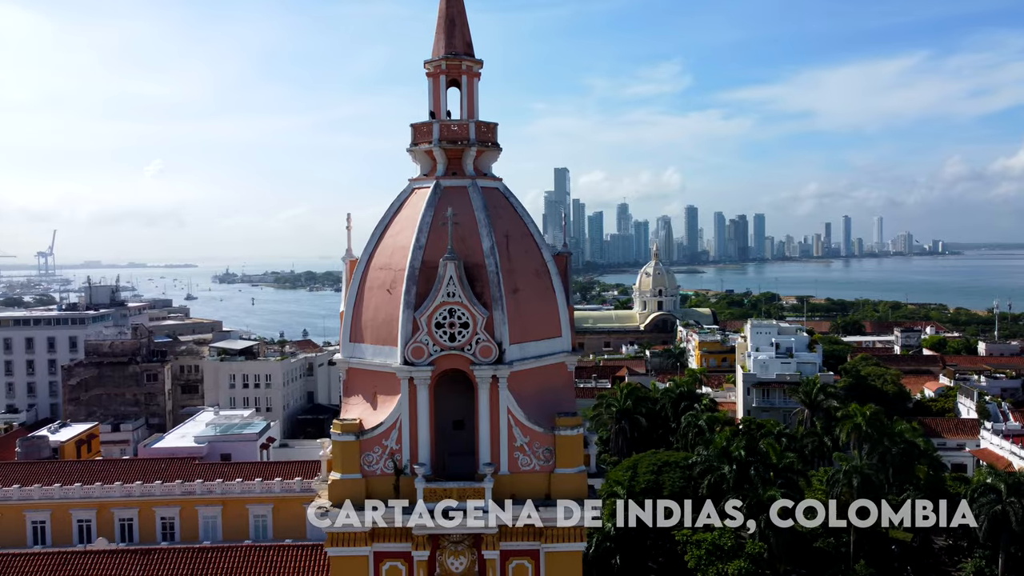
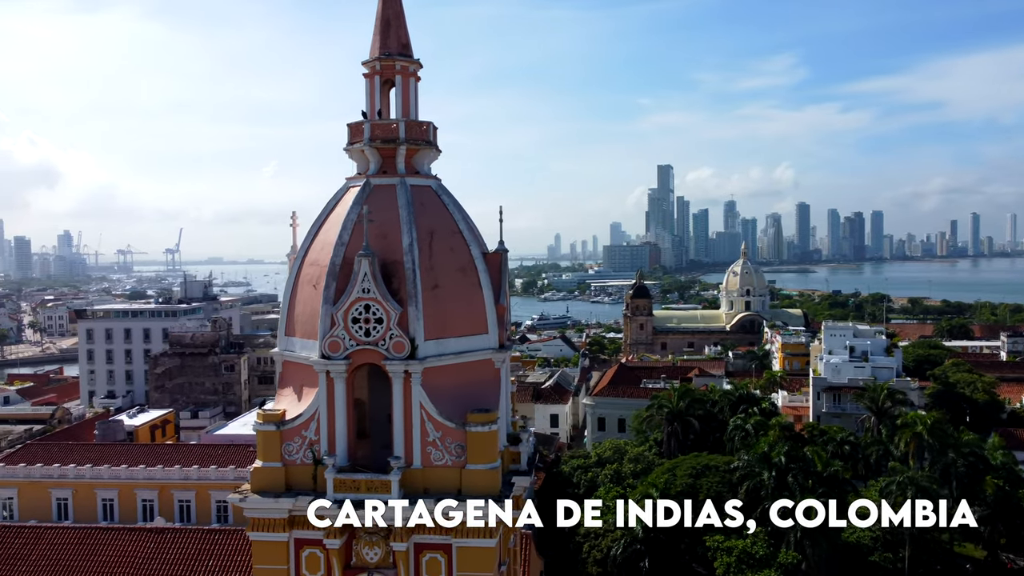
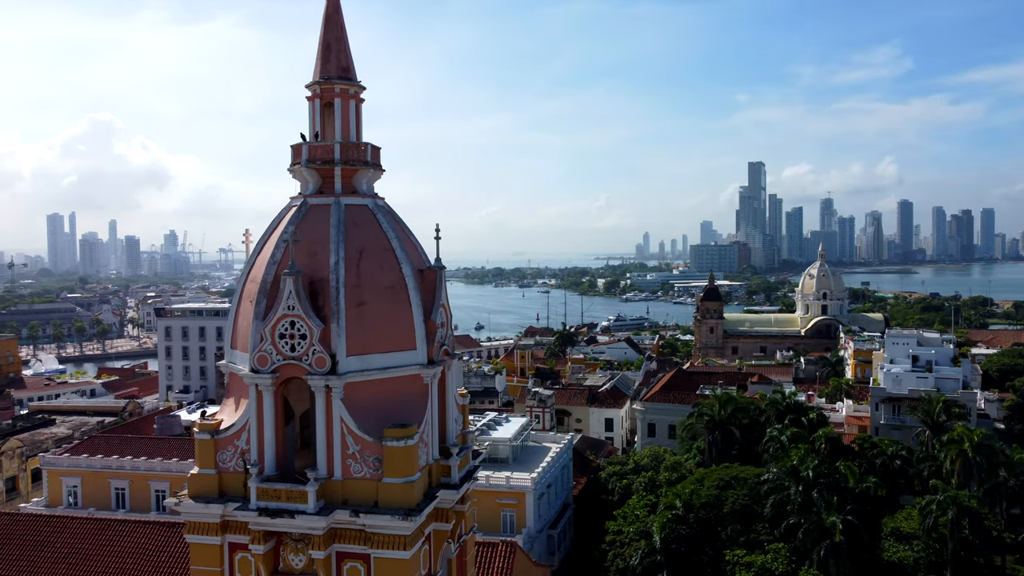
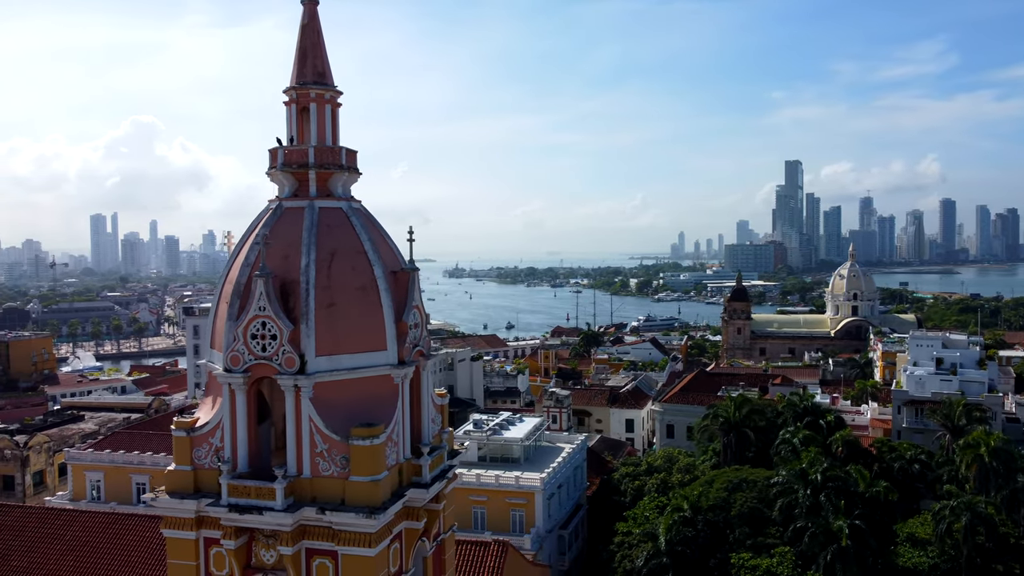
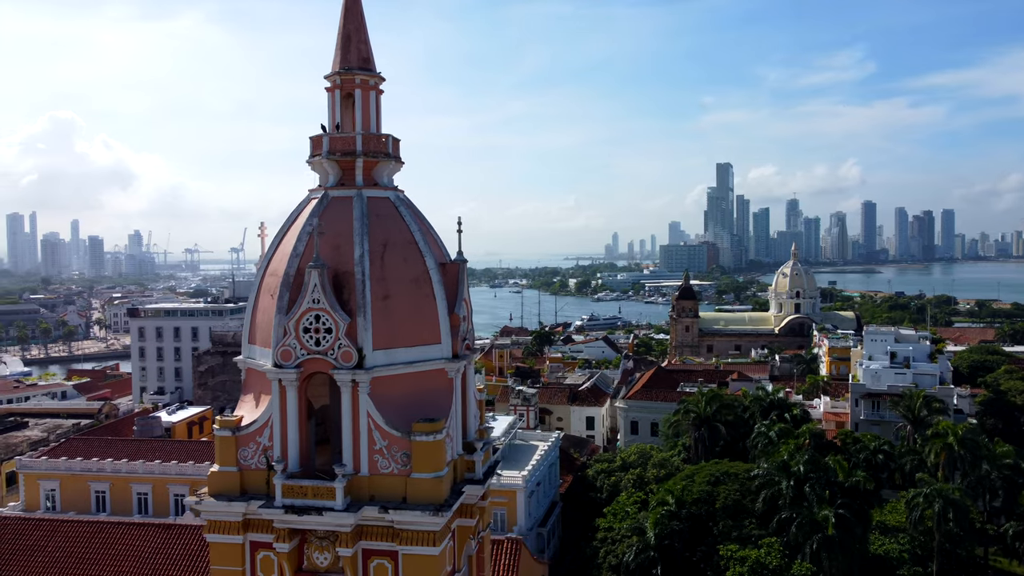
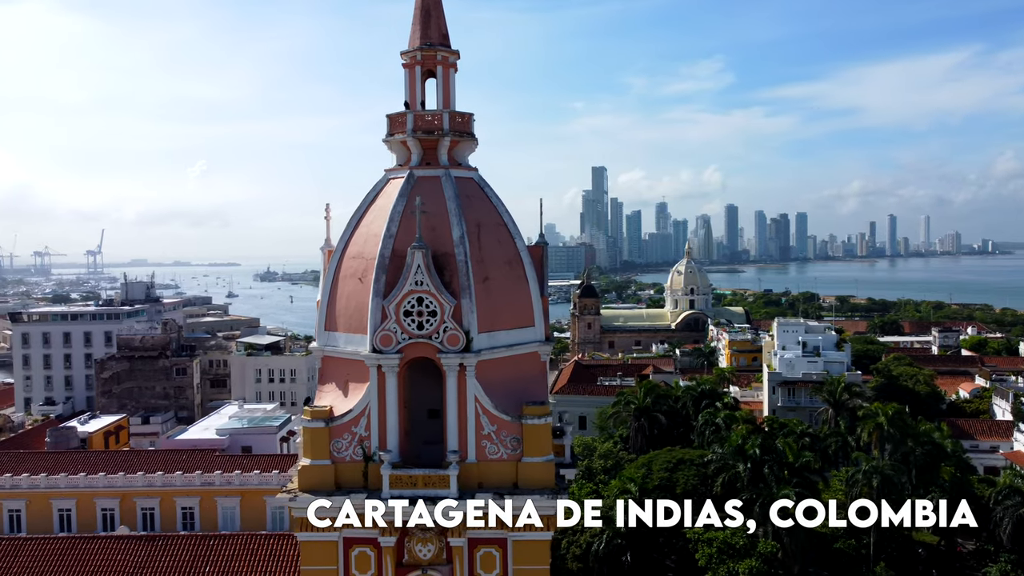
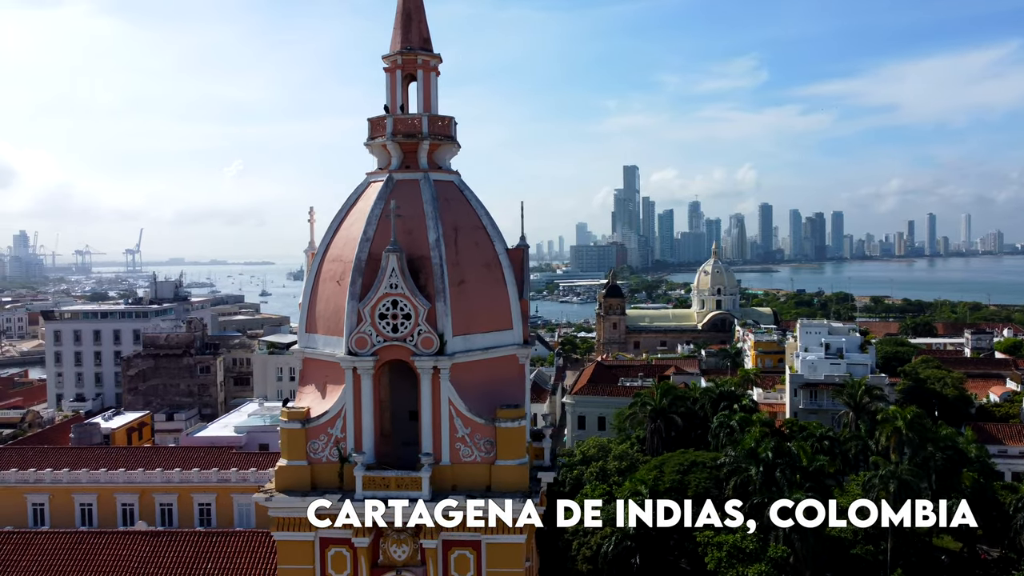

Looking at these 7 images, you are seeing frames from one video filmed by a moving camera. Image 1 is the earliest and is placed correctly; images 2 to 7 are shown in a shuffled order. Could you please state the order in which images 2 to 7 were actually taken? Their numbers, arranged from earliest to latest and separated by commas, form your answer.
6, 7, 2, 5, 3, 4
